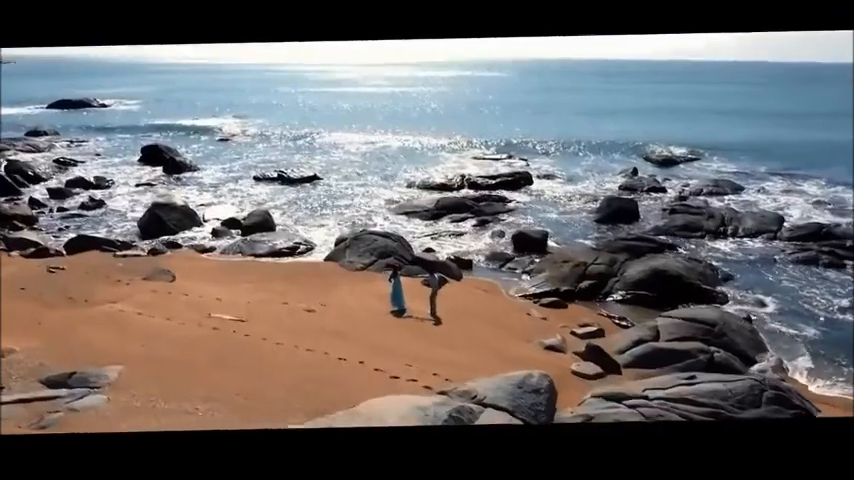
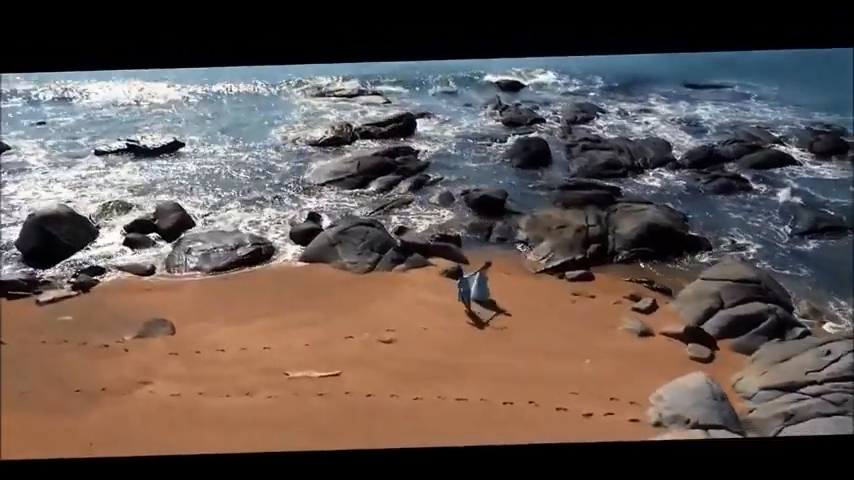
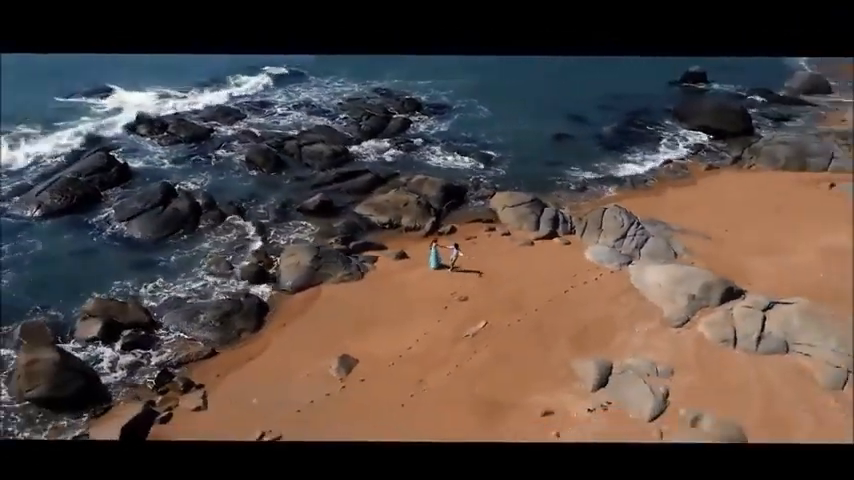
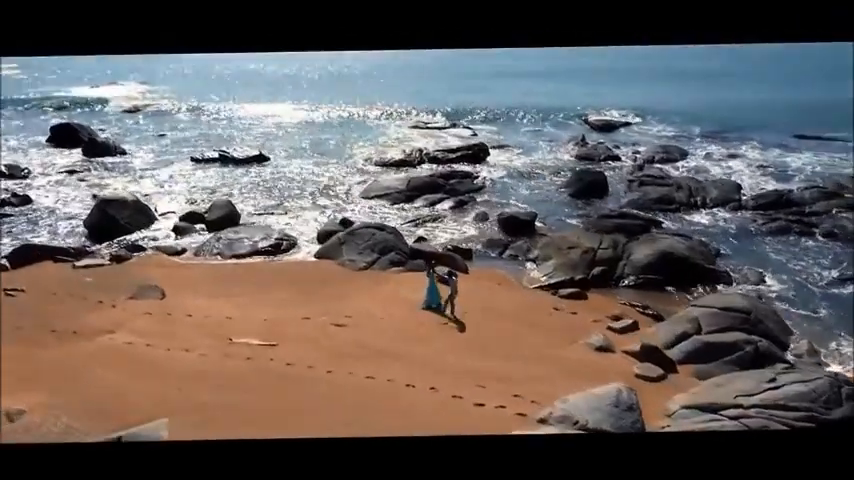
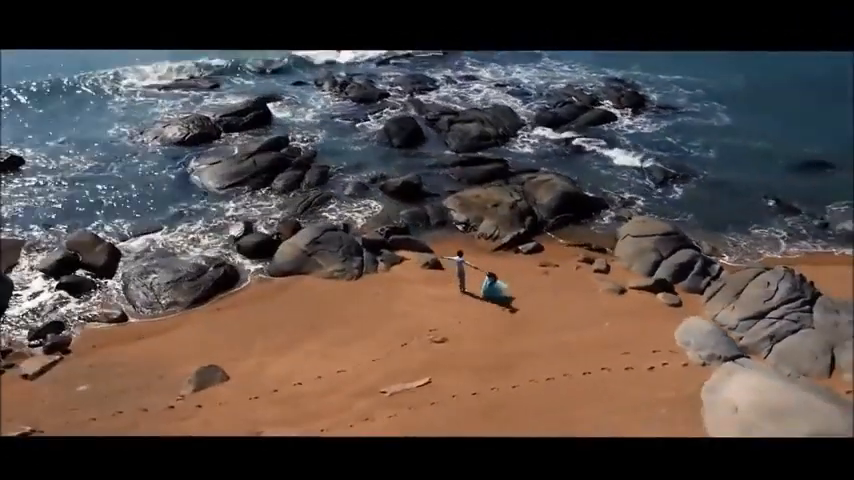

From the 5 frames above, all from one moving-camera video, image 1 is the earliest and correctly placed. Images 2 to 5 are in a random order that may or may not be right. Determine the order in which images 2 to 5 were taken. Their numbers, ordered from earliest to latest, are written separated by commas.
4, 2, 5, 3
